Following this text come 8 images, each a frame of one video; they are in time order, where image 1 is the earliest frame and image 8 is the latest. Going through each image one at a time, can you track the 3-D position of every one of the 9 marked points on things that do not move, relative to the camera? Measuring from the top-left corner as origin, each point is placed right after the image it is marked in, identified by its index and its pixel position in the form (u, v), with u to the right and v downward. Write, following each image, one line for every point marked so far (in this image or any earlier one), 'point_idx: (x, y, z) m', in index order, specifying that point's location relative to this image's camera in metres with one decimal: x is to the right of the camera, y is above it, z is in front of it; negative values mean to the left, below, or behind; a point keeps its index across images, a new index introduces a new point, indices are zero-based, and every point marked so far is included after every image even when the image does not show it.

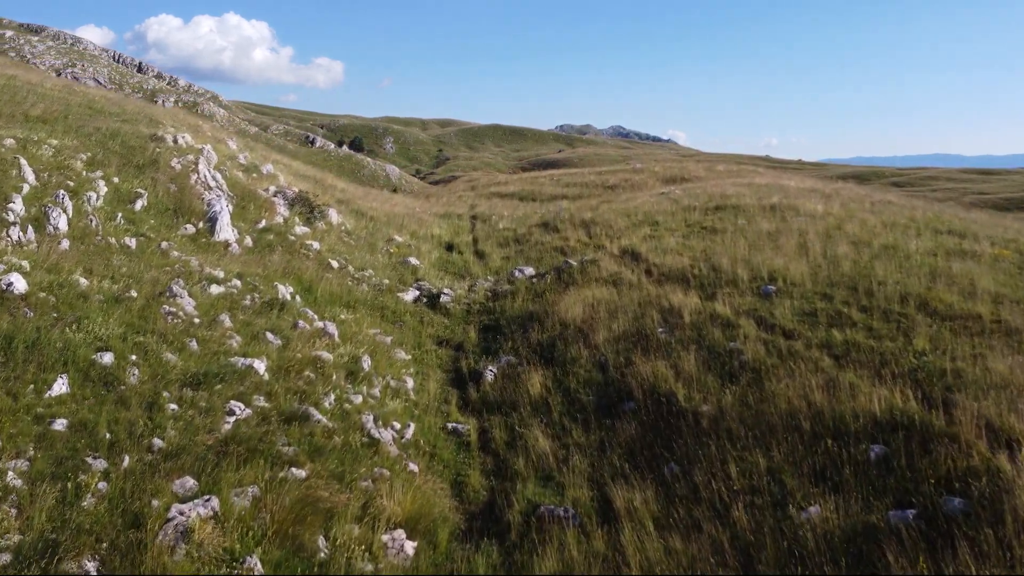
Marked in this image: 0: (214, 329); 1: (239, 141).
0: (-2.8, -0.4, +7.3) m
1: (-7.1, +3.7, +19.8) m
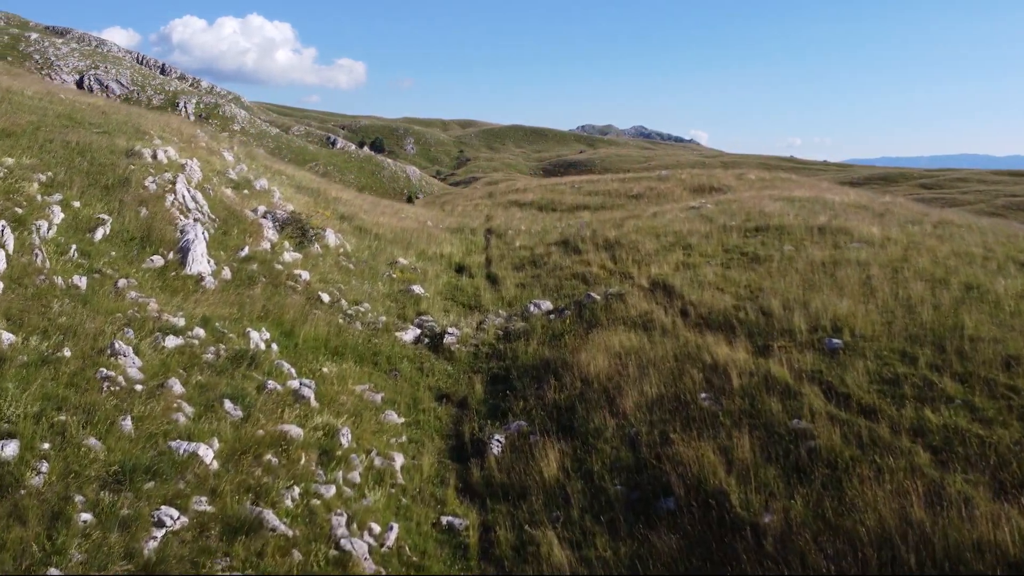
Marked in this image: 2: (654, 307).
0: (-2.8, -0.9, +6.0) m
1: (-6.6, +3.3, +18.6) m
2: (+1.7, -0.2, +9.1) m
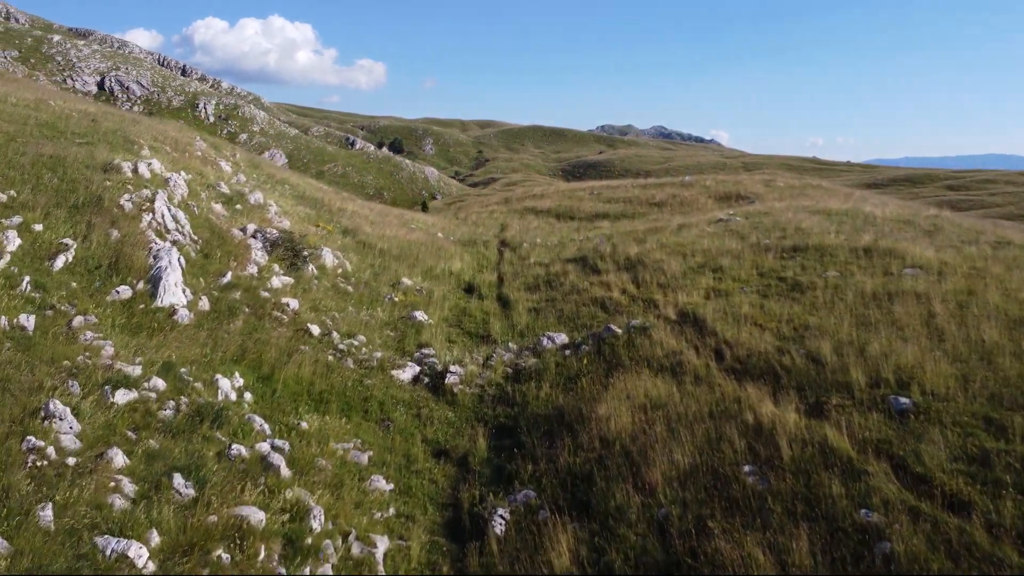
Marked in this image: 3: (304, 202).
0: (-2.7, -1.2, +5.0) m
1: (-6.3, +2.9, +17.7) m
2: (+1.8, -0.6, +8.0) m
3: (-4.4, +1.8, +16.0) m
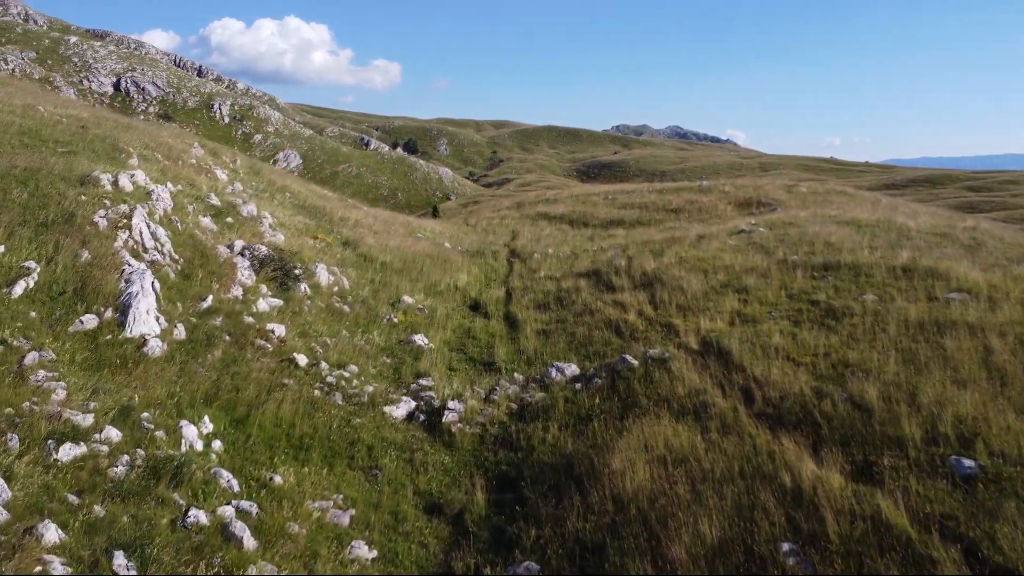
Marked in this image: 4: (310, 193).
0: (-2.8, -1.5, +4.2) m
1: (-6.1, +2.7, +17.0) m
2: (+1.8, -0.9, +7.2) m
3: (-4.2, +1.5, +15.3) m
4: (-4.7, +2.2, +17.9) m
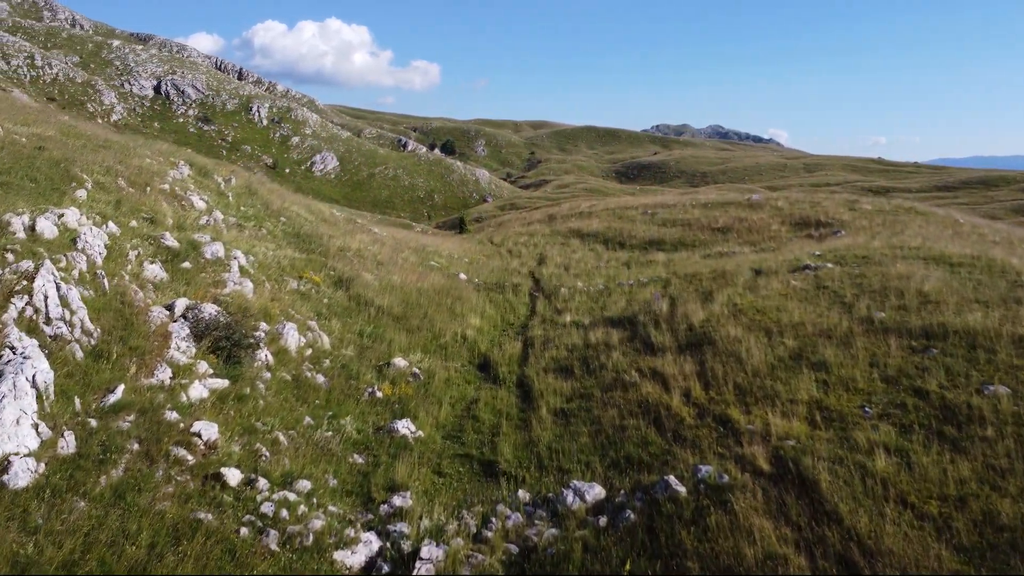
0: (-3.0, -2.3, +2.3) m
1: (-5.6, +1.9, +15.1) m
2: (+1.8, -1.7, +5.0) m
3: (-3.8, +0.8, +13.4) m
4: (-4.2, +1.5, +15.9) m
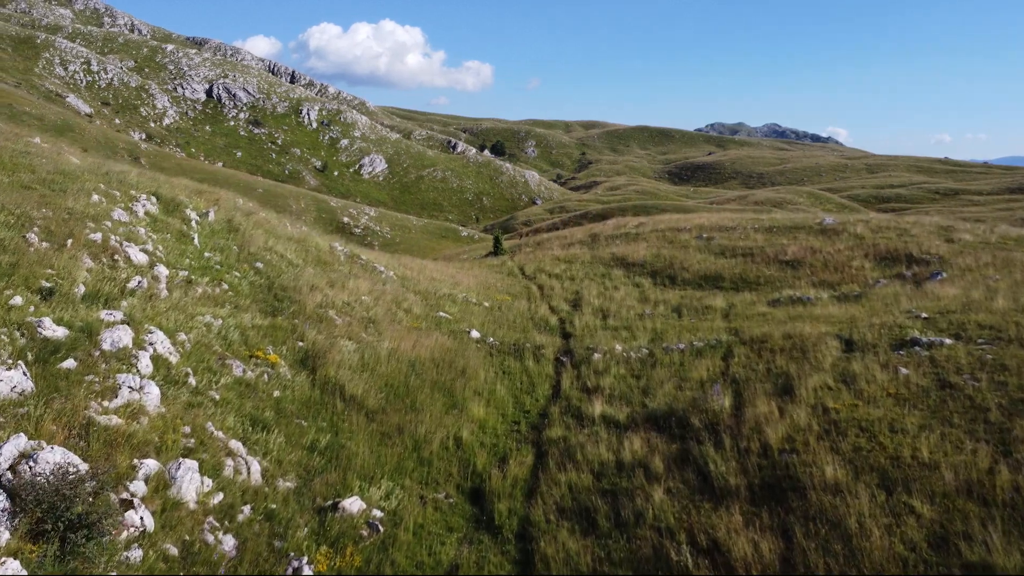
0: (-3.5, -3.2, -0.3) m
1: (-5.2, +1.0, +12.7) m
2: (+1.5, -2.7, +2.1) m
3: (-3.5, -0.2, +10.8) m
4: (-3.8, +0.5, +13.4) m
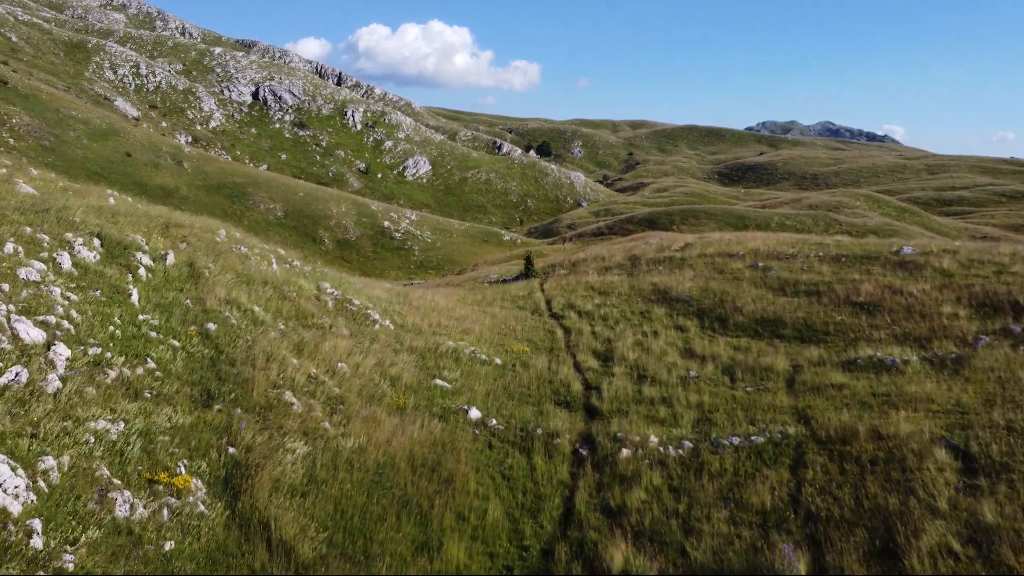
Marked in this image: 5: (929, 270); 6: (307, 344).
0: (-4.1, -4.1, -2.6) m
1: (-5.1, +0.1, +10.5) m
2: (+0.9, -3.6, -0.5) m
3: (-3.5, -1.1, +8.6) m
4: (-3.6, -0.4, +11.2) m
5: (+9.1, +0.4, +16.9) m
6: (-2.9, -0.8, +10.7) m
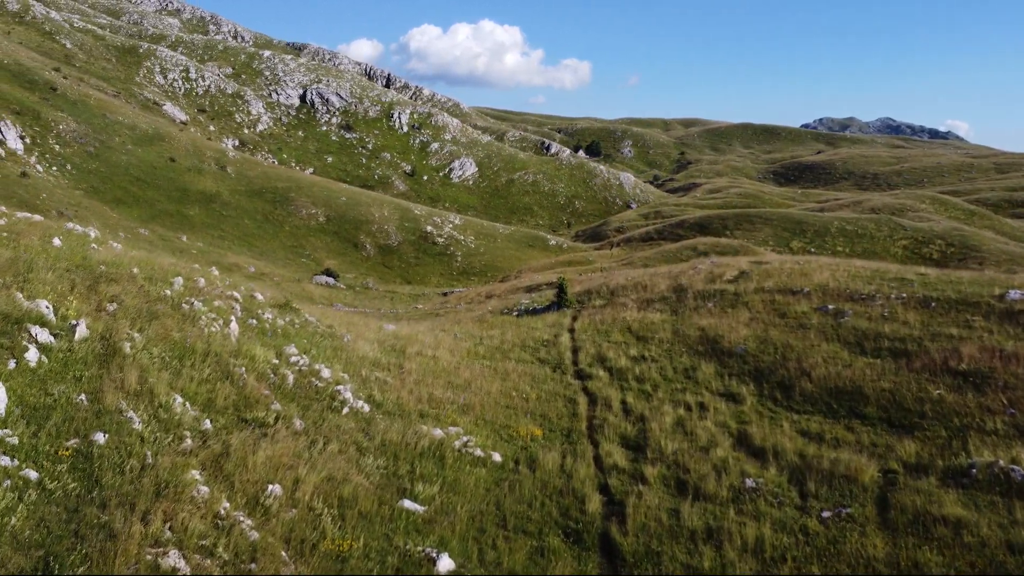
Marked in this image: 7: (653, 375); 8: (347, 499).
0: (-5.1, -5.1, -5.0) m
1: (-5.2, -0.9, +8.1) m
2: (+0.1, -4.7, -3.3) m
3: (-3.7, -2.1, +6.0) m
4: (-3.7, -1.4, +8.6) m
5: (+9.4, -0.7, +13.5) m
6: (-3.0, -1.8, +8.2) m
7: (+2.6, -1.6, +14.4) m
8: (-1.7, -2.3, +8.2) m
